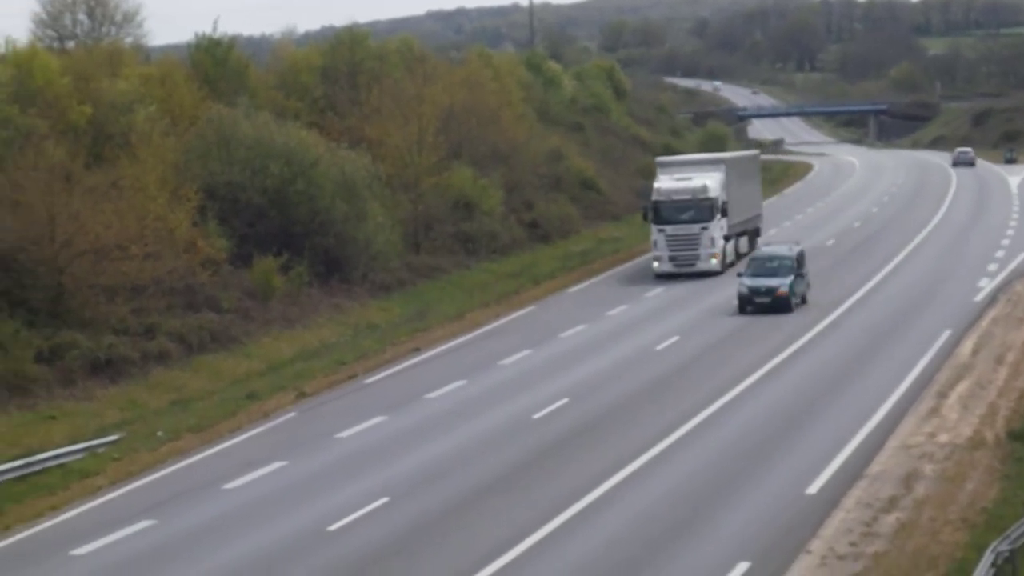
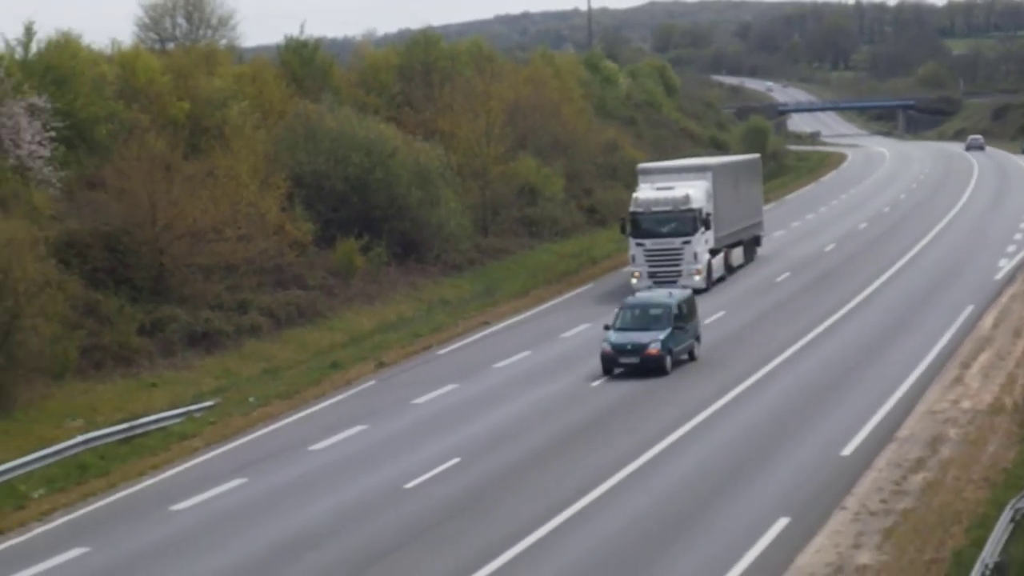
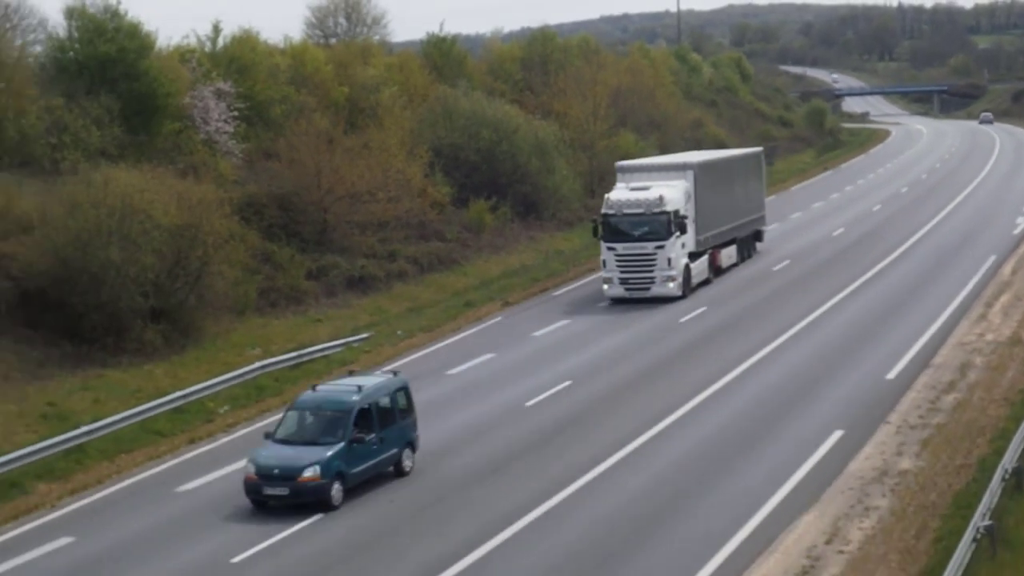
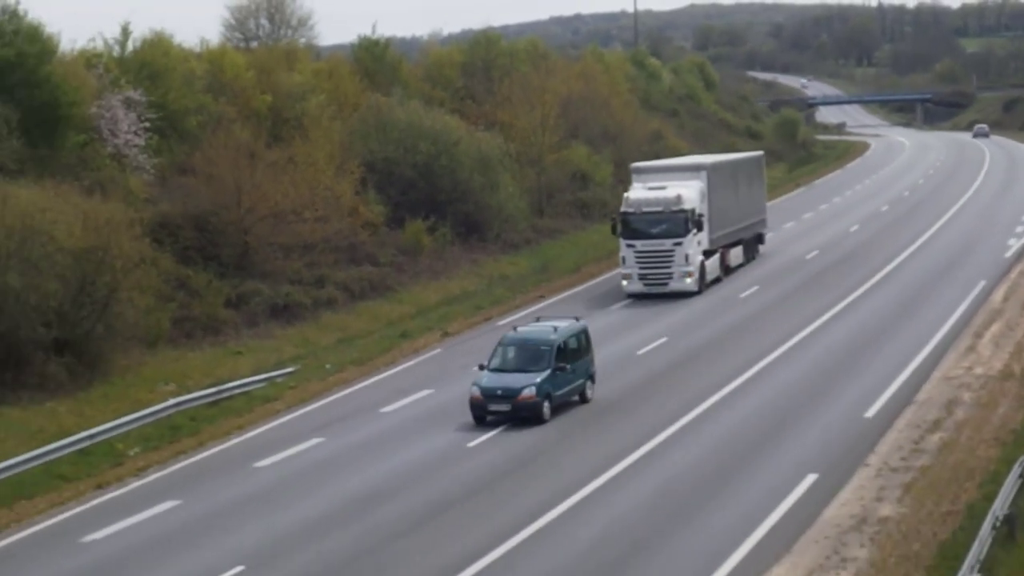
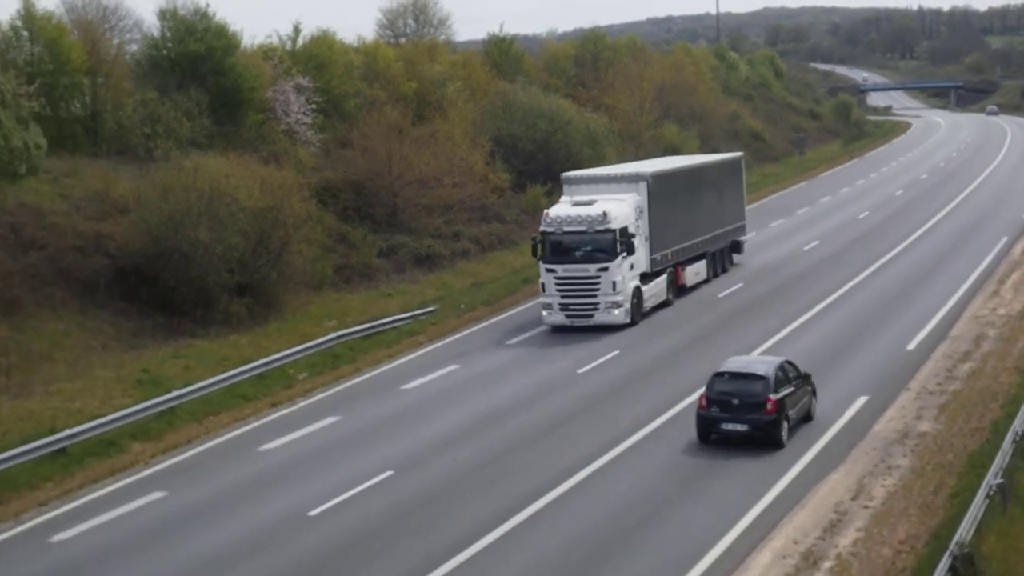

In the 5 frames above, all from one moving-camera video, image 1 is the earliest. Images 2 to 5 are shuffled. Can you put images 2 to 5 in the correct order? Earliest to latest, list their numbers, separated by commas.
2, 4, 3, 5
